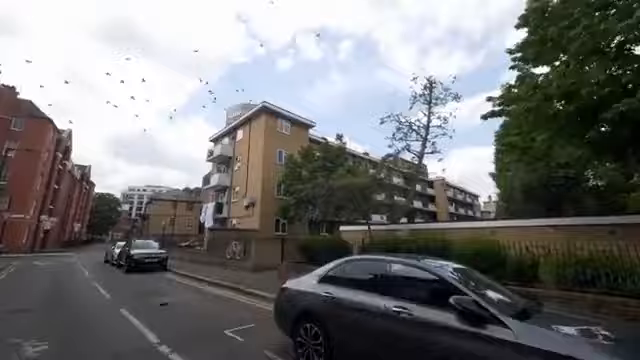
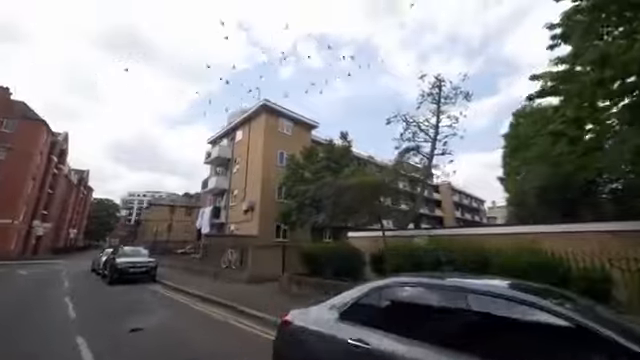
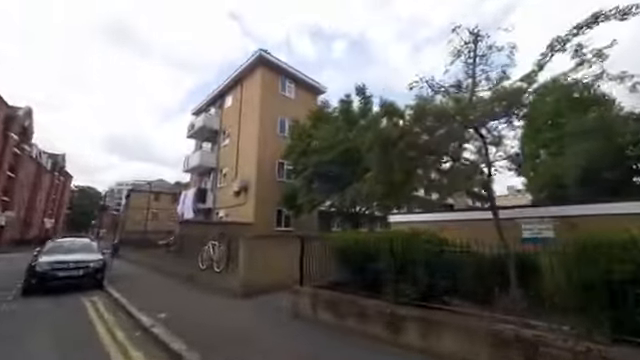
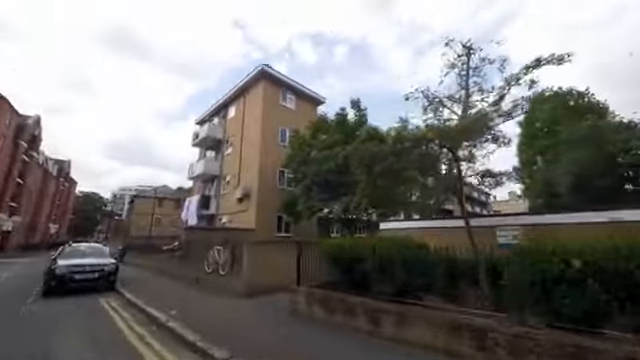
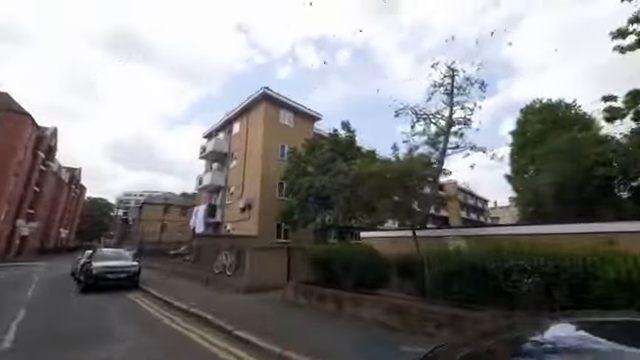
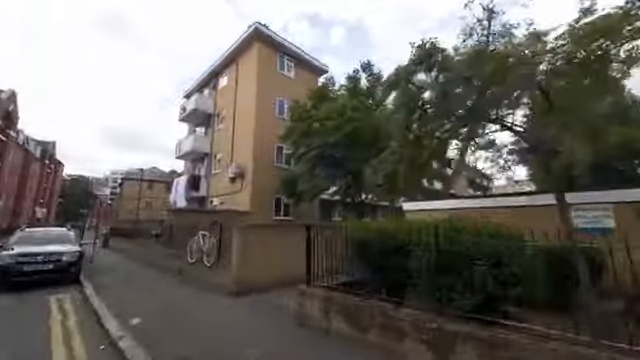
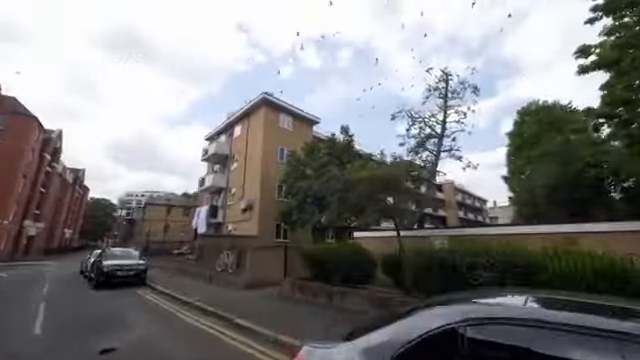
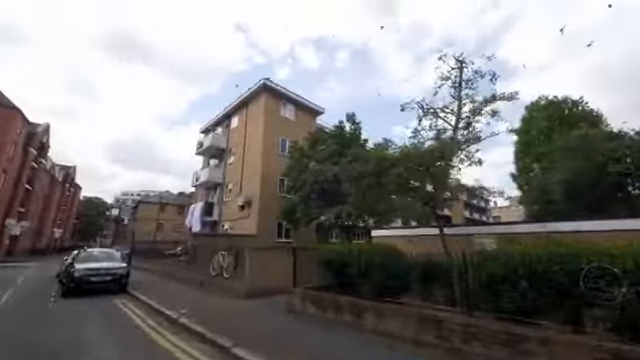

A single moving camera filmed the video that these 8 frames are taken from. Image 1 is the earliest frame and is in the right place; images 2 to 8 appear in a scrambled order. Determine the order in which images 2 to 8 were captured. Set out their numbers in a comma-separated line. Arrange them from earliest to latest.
2, 7, 5, 8, 4, 3, 6
